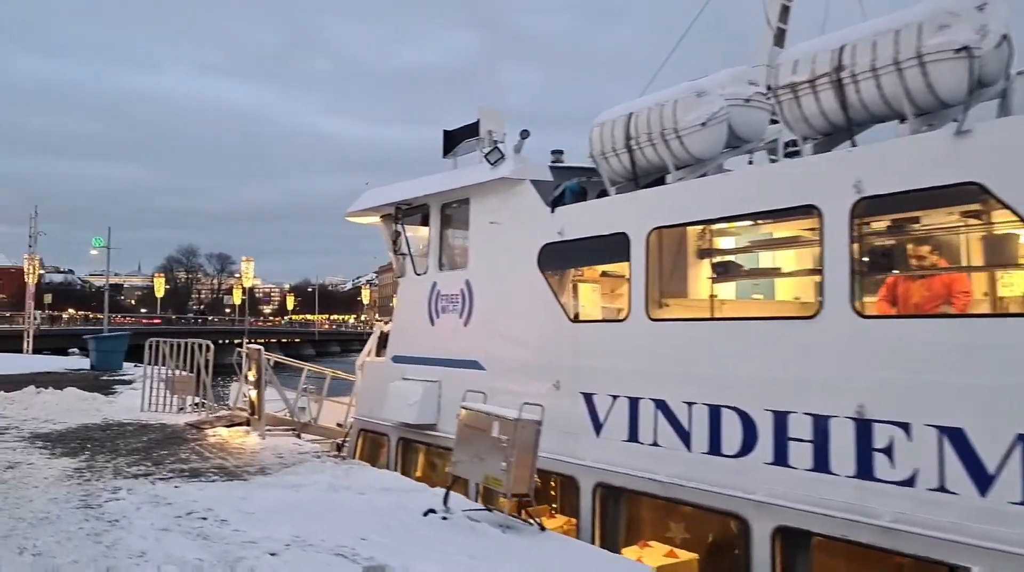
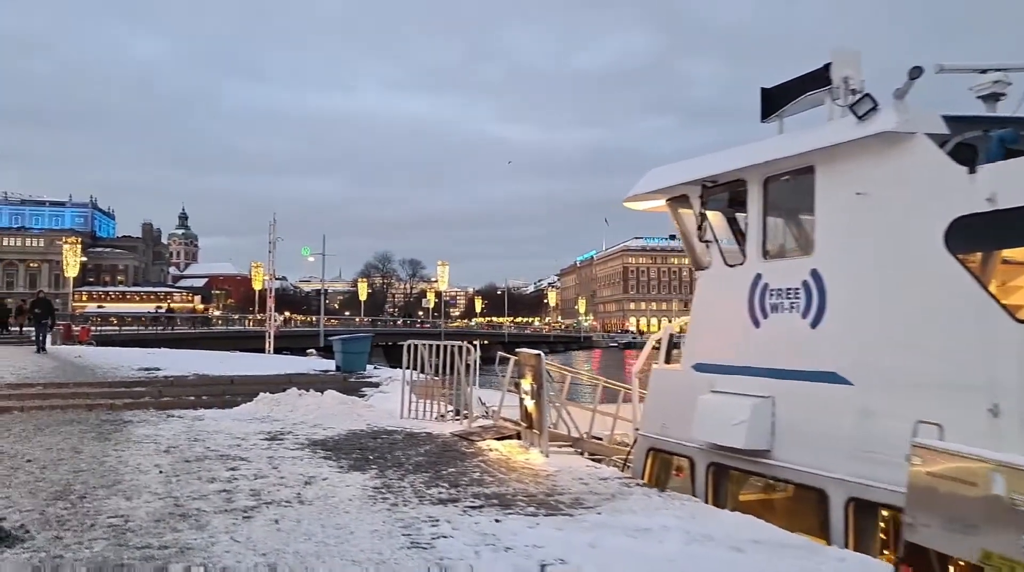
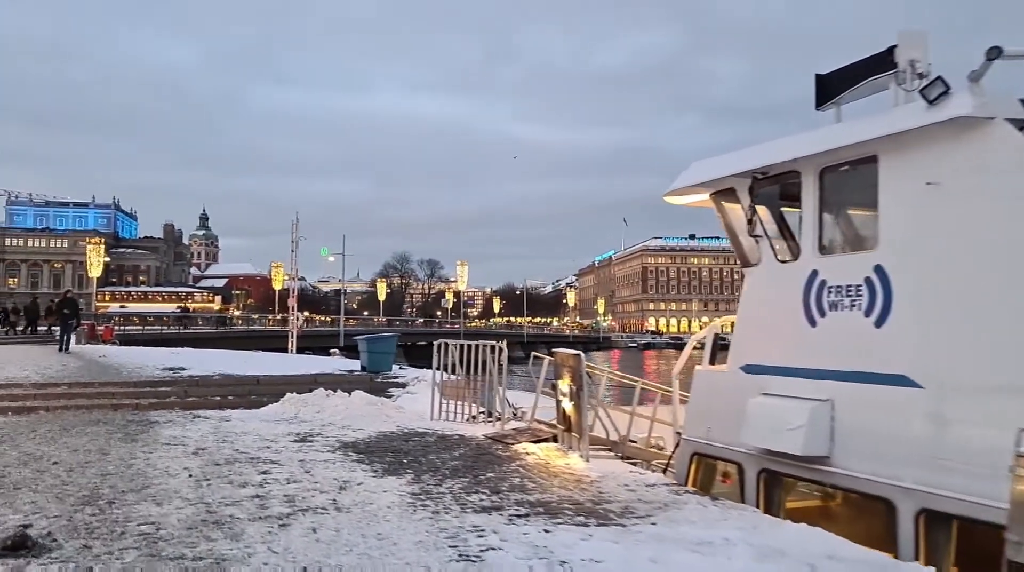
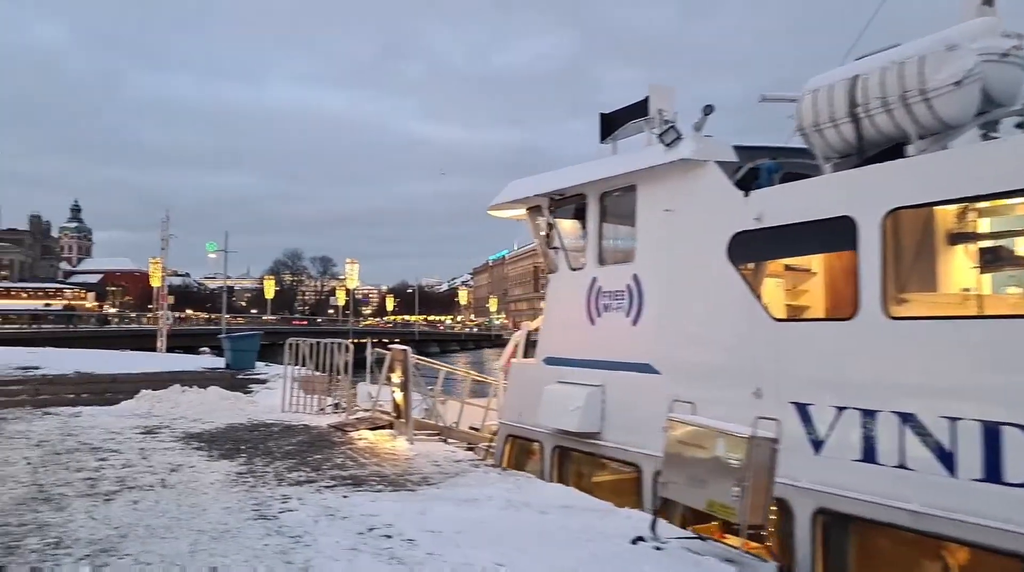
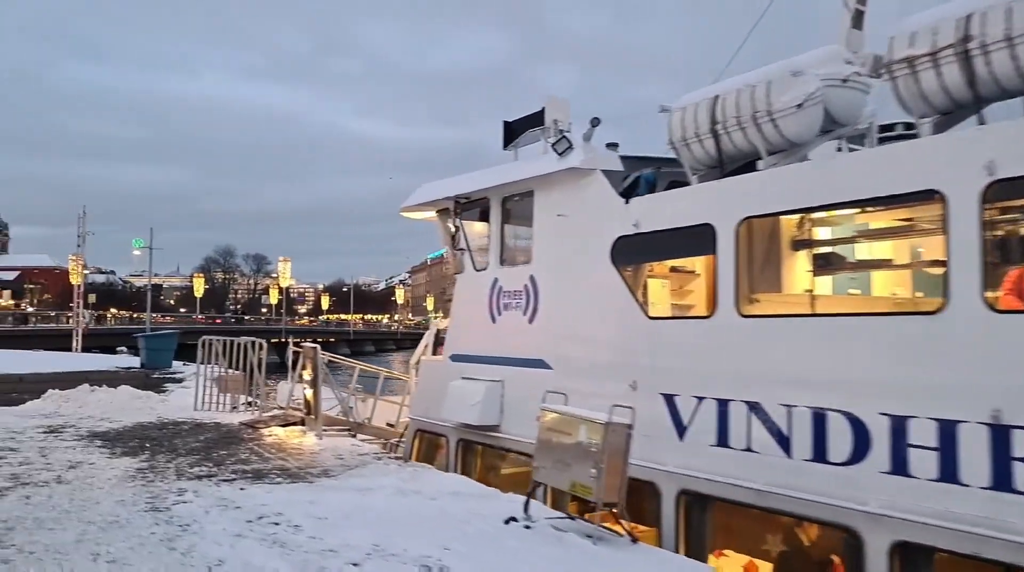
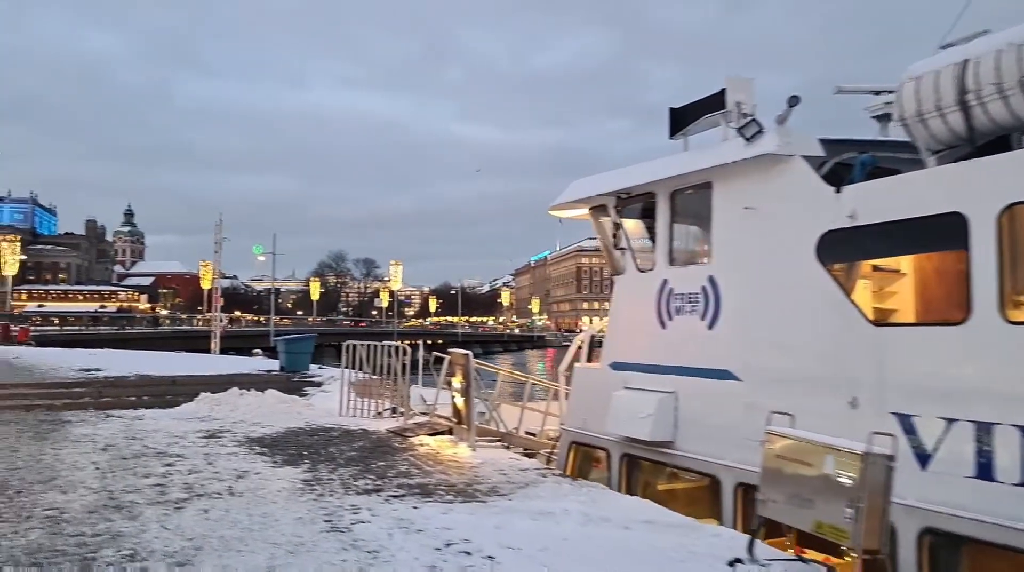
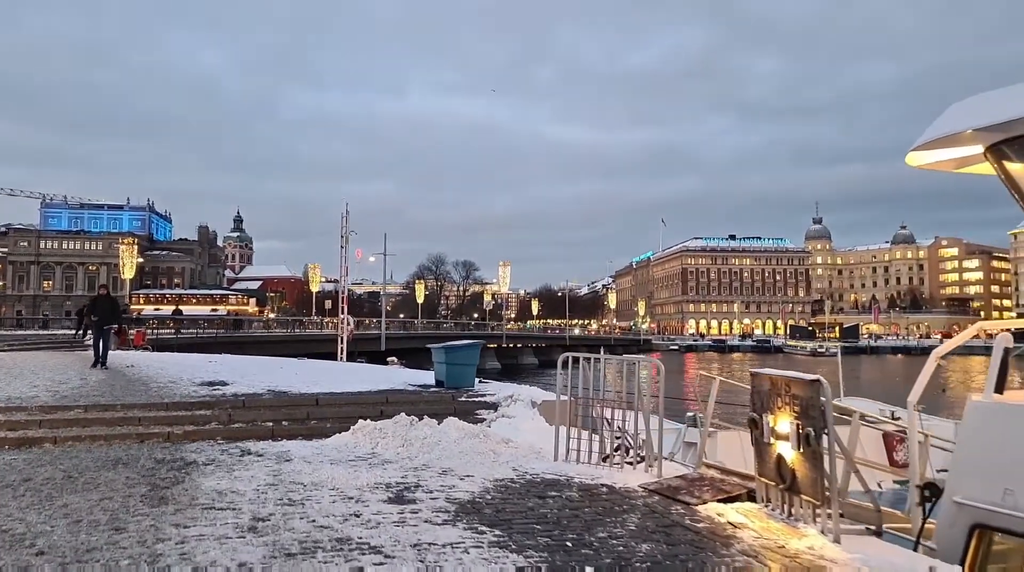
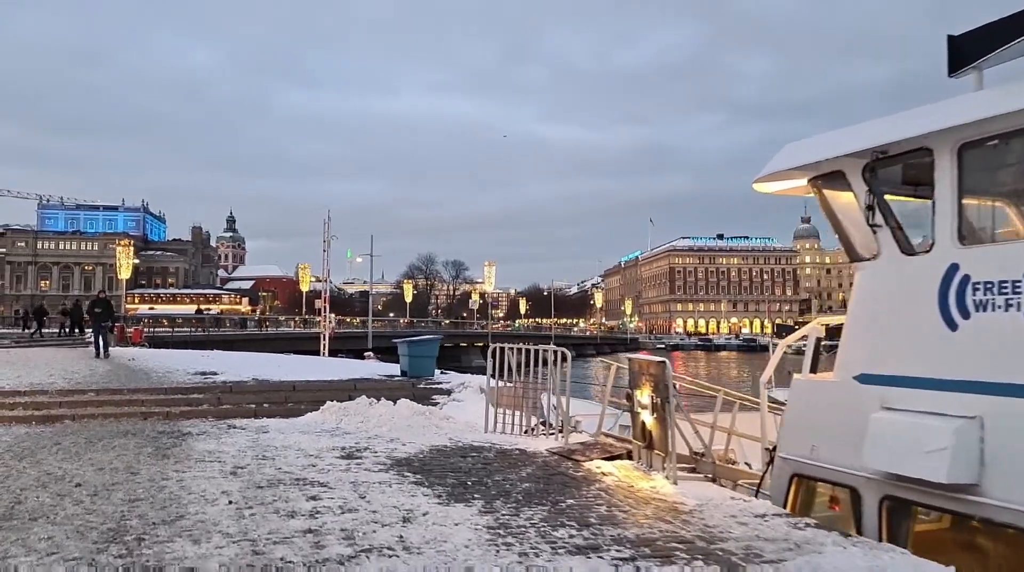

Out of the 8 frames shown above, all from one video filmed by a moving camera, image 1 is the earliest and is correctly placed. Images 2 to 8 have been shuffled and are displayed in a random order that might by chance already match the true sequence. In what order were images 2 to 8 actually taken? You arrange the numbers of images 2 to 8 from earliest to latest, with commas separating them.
5, 4, 6, 2, 3, 8, 7
